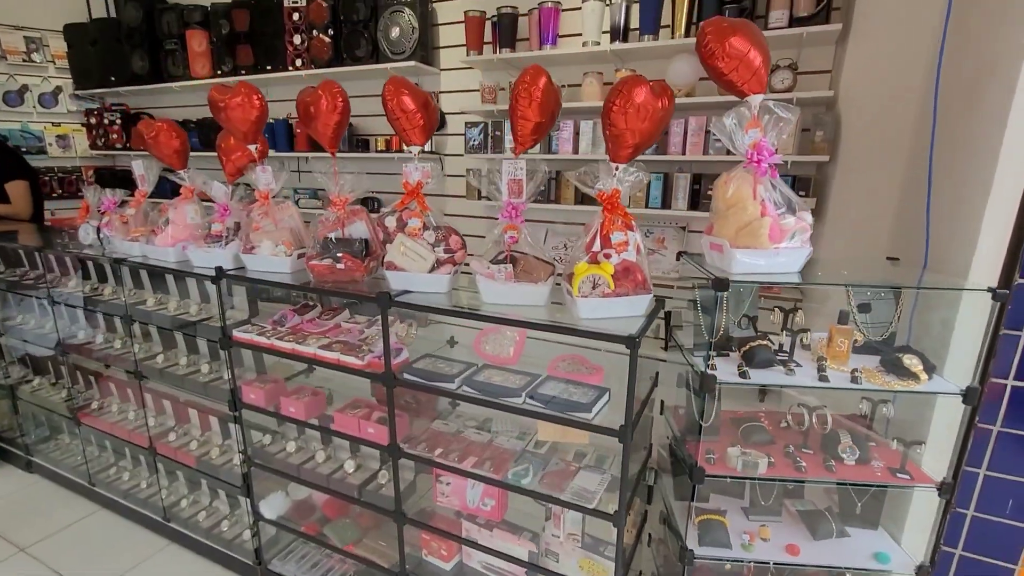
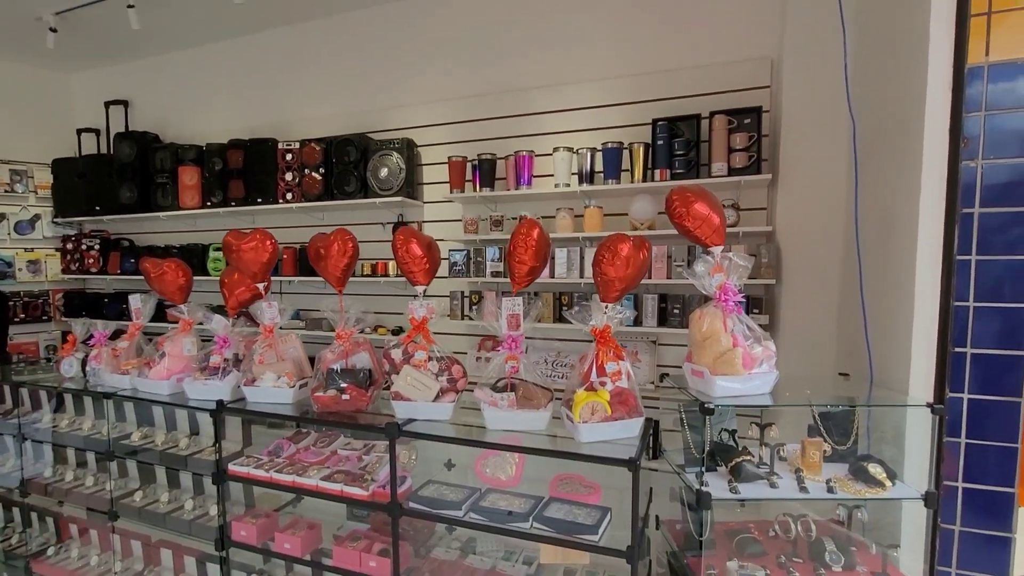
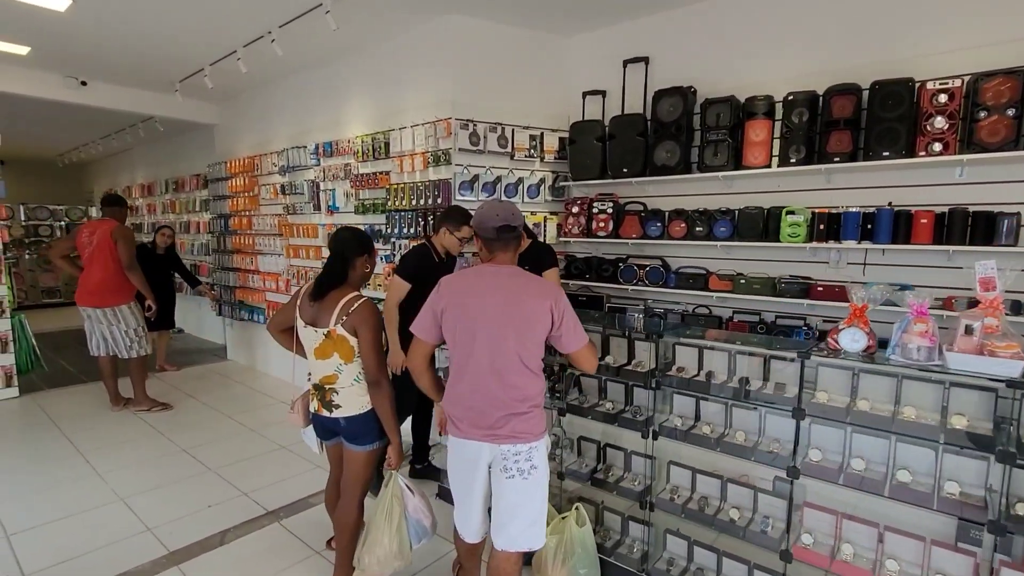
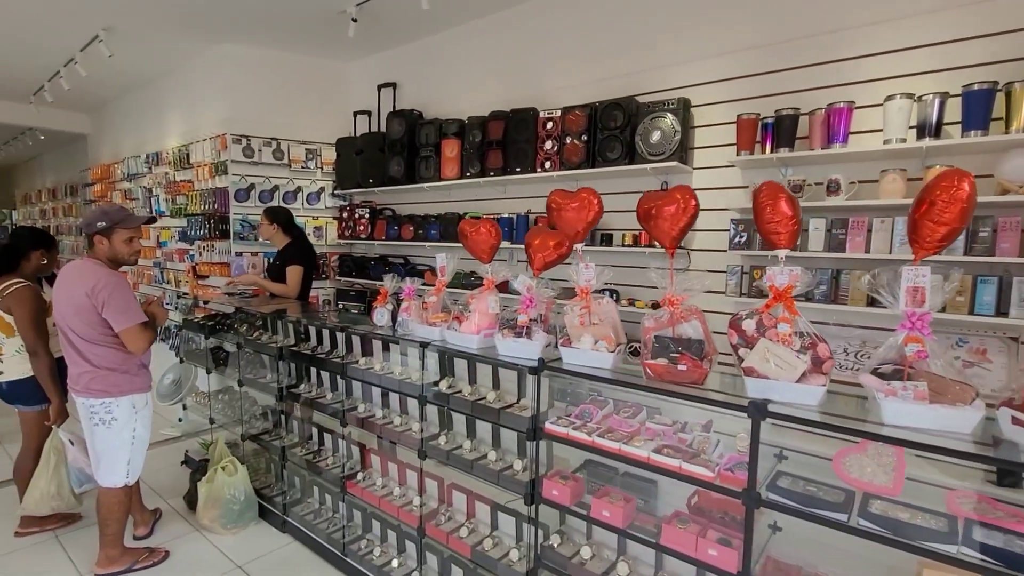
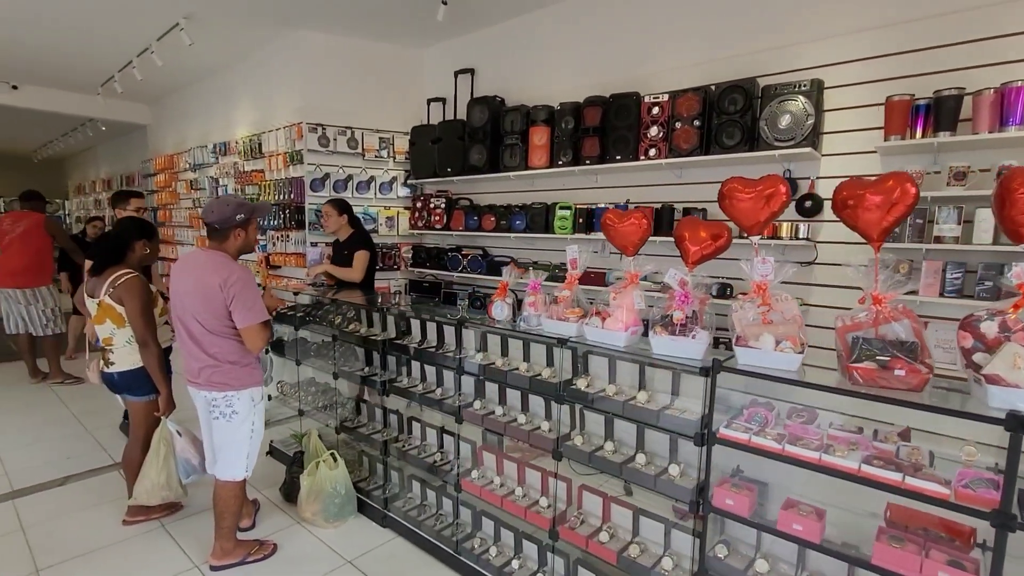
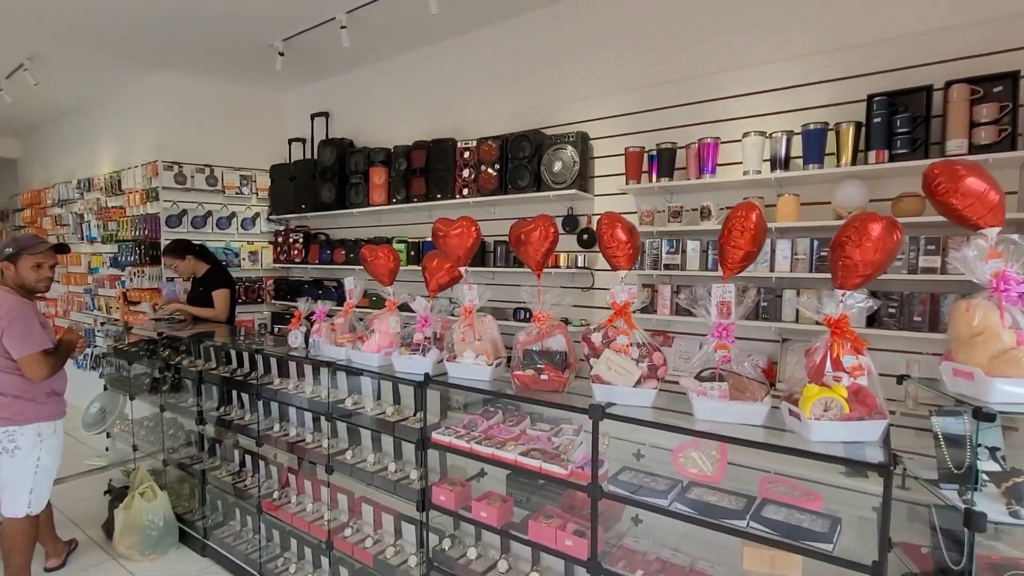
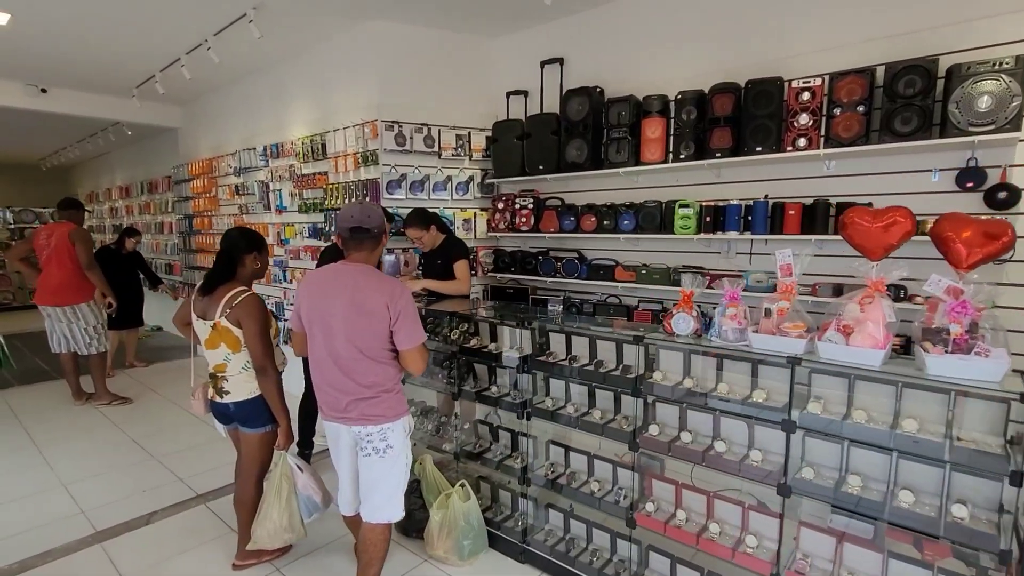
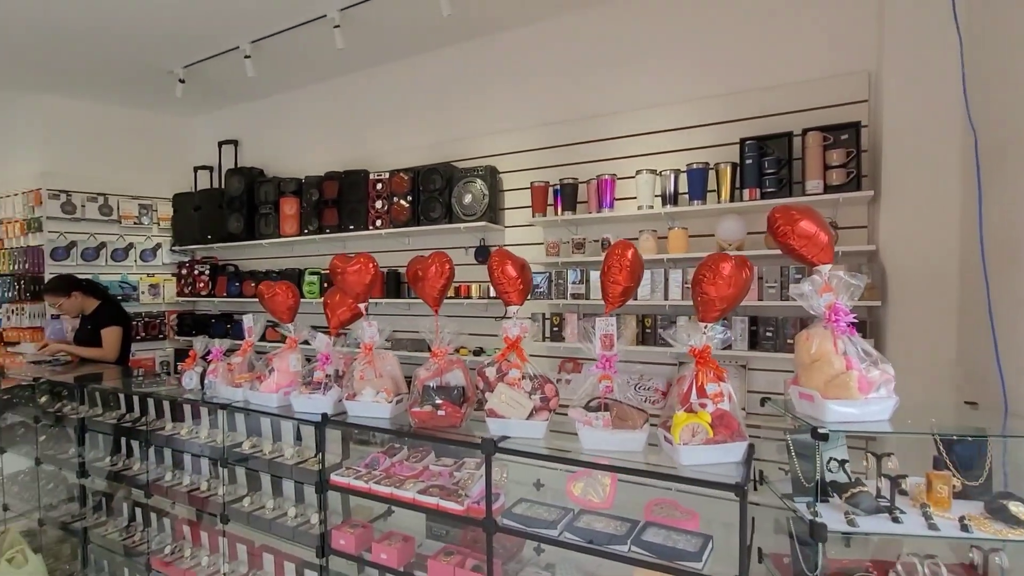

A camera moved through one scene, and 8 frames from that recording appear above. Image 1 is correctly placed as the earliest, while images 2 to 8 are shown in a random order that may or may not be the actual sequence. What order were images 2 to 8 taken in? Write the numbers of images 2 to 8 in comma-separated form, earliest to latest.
2, 8, 6, 4, 5, 7, 3
